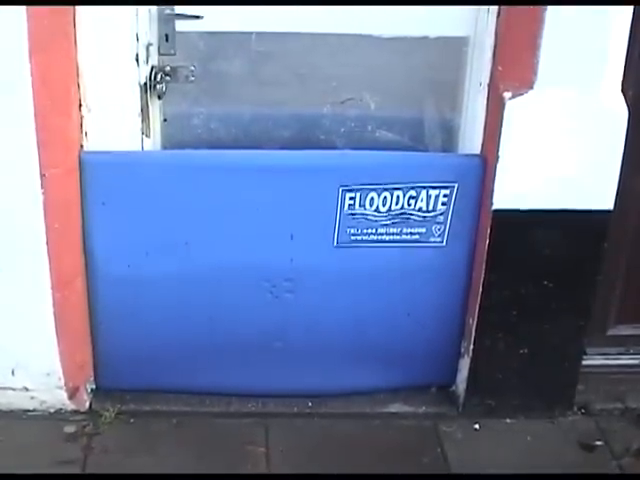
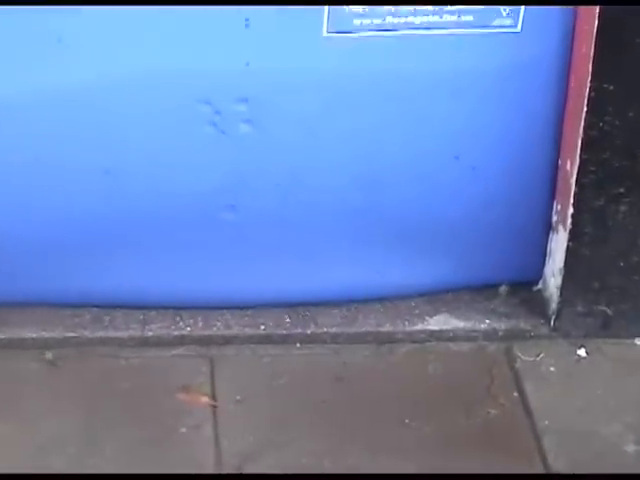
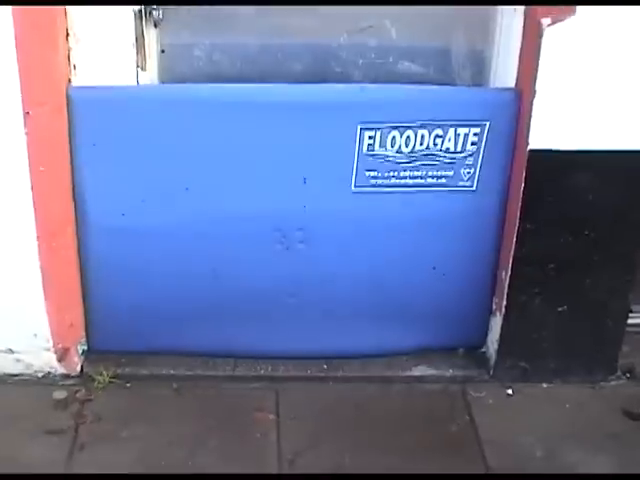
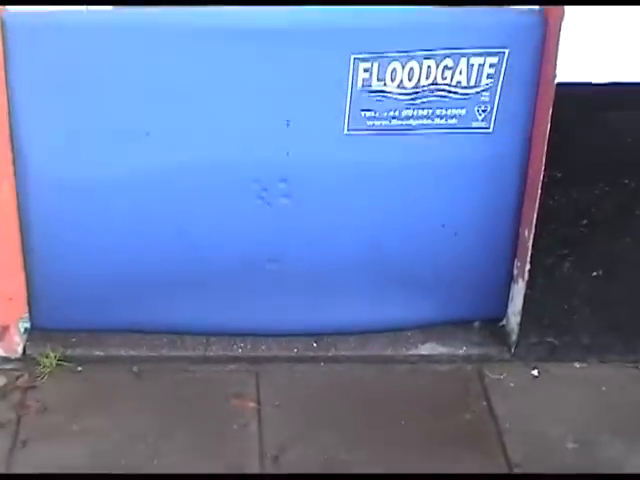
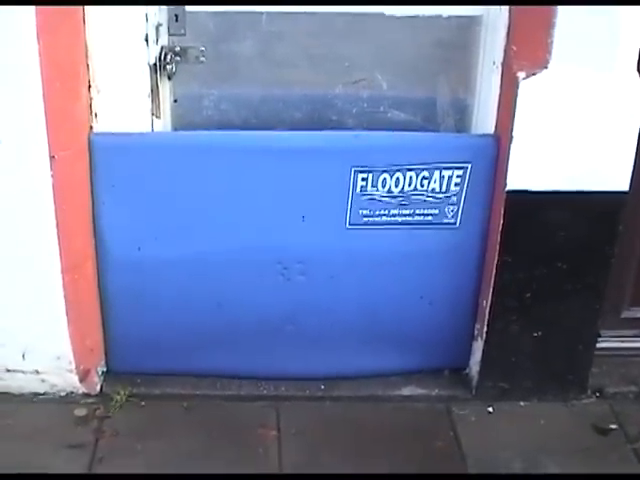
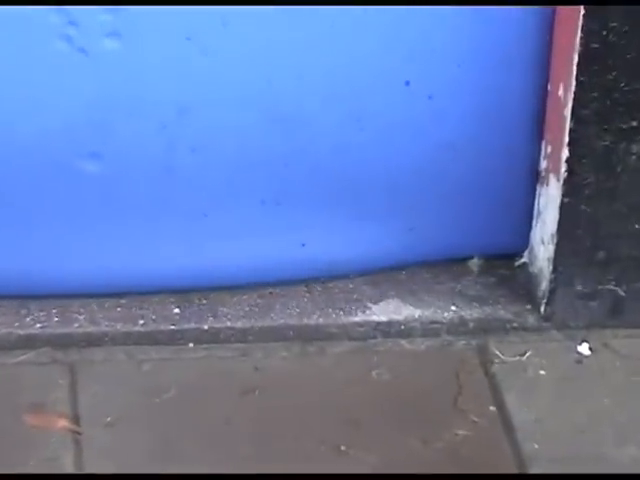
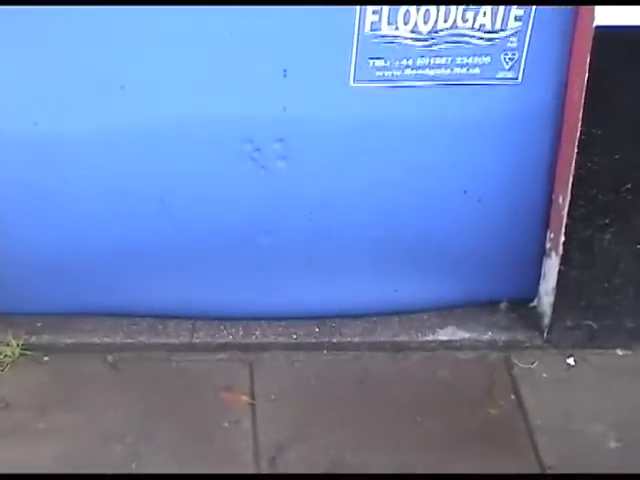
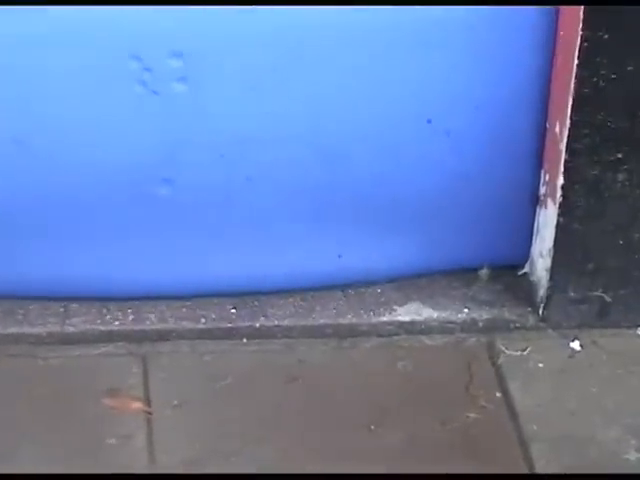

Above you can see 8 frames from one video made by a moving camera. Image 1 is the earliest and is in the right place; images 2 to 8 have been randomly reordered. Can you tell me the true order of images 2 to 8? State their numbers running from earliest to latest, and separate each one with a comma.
5, 3, 4, 7, 2, 8, 6
